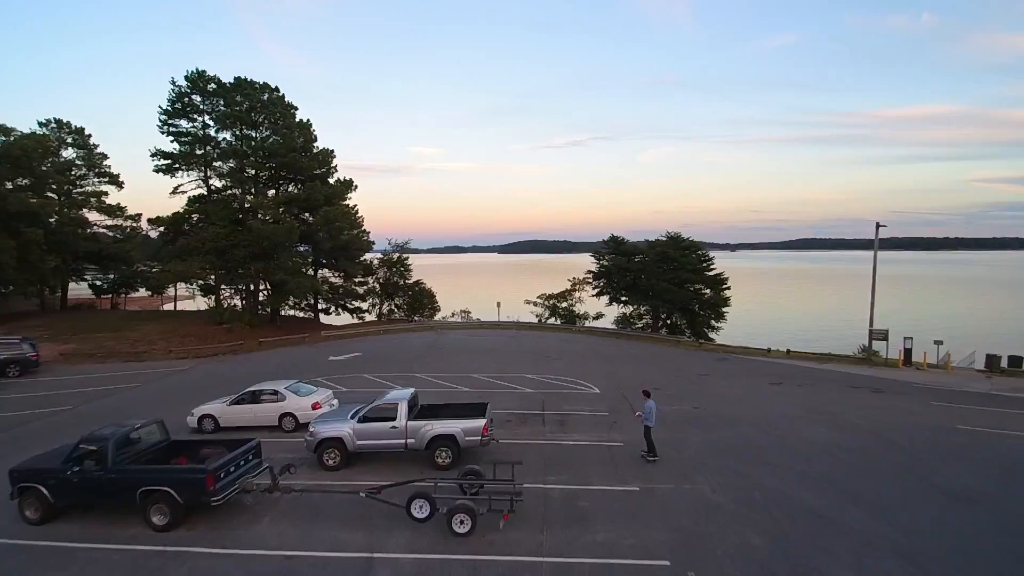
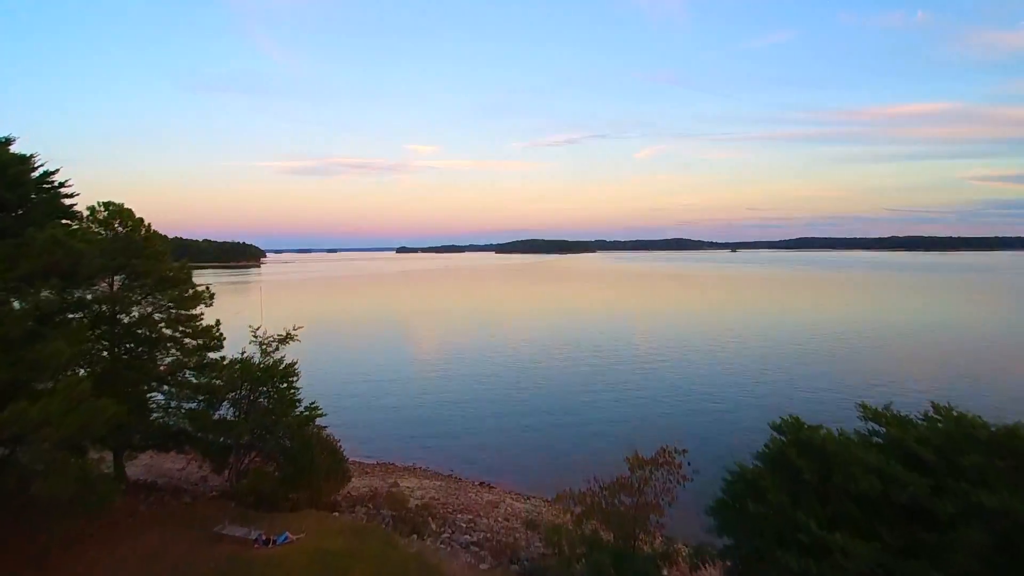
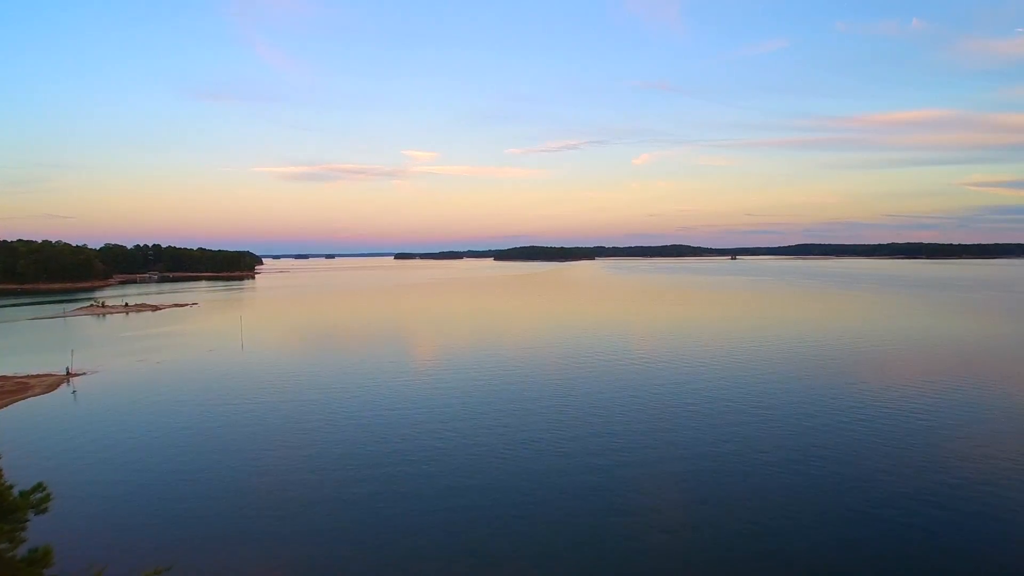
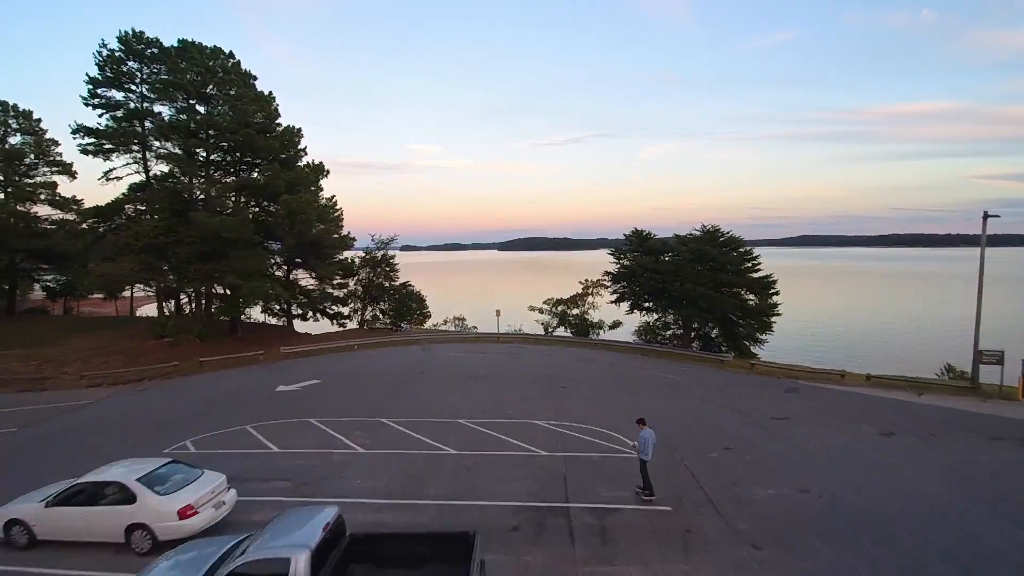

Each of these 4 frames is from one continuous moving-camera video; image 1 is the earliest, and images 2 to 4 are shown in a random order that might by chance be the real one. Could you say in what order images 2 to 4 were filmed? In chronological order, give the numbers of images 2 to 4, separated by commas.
4, 2, 3
